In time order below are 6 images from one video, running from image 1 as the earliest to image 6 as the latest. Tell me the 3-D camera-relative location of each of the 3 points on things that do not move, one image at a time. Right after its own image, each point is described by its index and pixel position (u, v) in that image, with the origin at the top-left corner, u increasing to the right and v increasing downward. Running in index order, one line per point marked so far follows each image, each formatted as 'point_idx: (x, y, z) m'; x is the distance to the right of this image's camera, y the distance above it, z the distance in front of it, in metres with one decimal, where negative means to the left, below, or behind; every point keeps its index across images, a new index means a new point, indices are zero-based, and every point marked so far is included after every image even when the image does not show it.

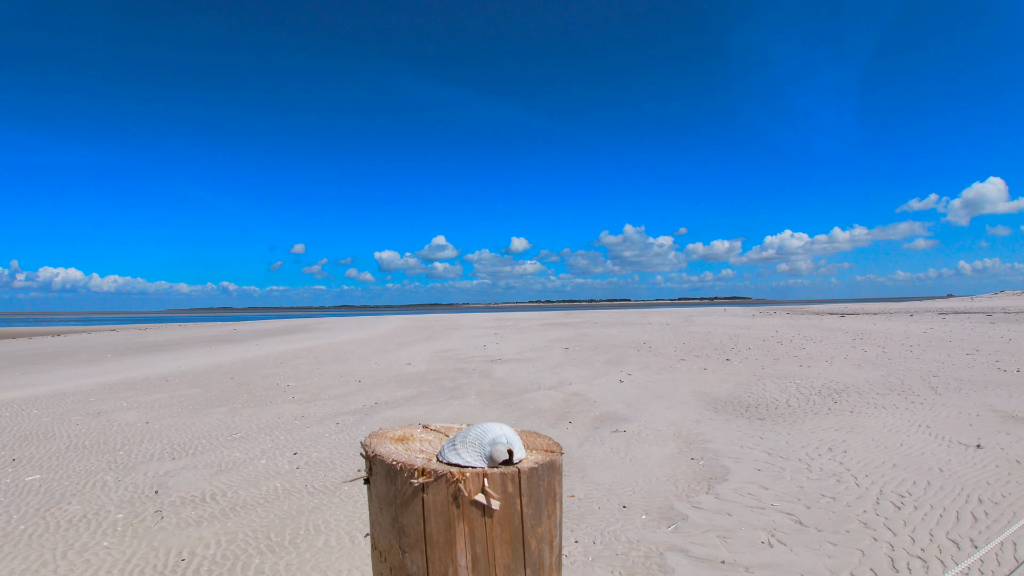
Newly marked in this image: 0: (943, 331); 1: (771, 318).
0: (+9.4, -0.9, +10.6) m
1: (+9.0, -1.0, +16.9) m
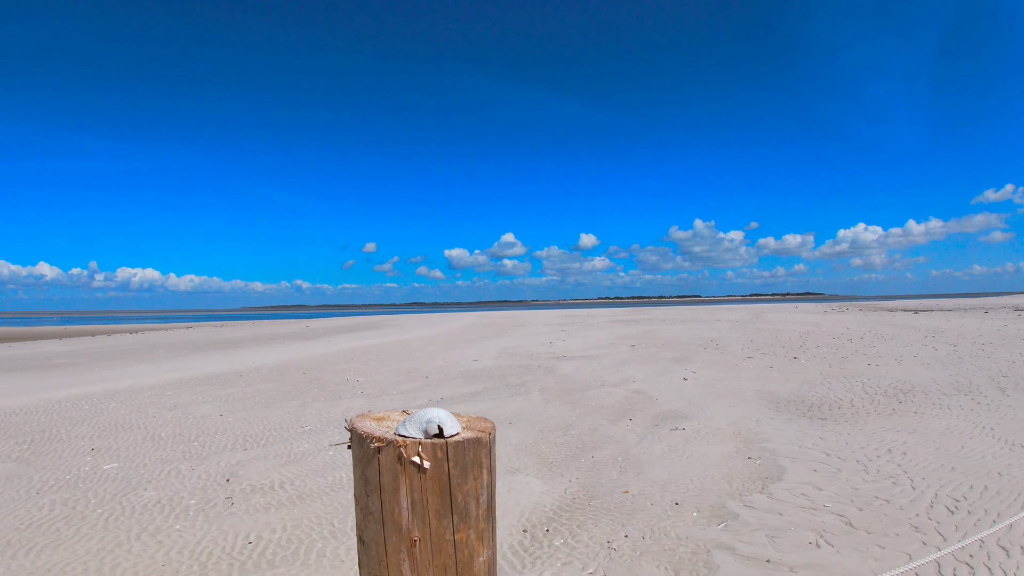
0: (+10.6, -0.8, +9.4) m
1: (+11.0, -0.9, +15.7) m
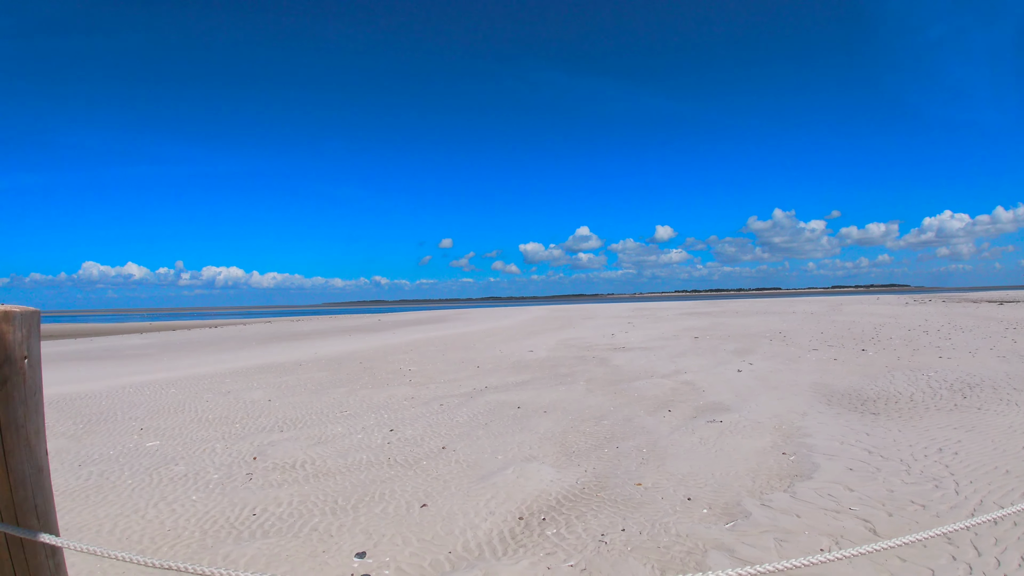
0: (+11.3, -0.6, +8.0) m
1: (+12.5, -0.5, +14.2) m
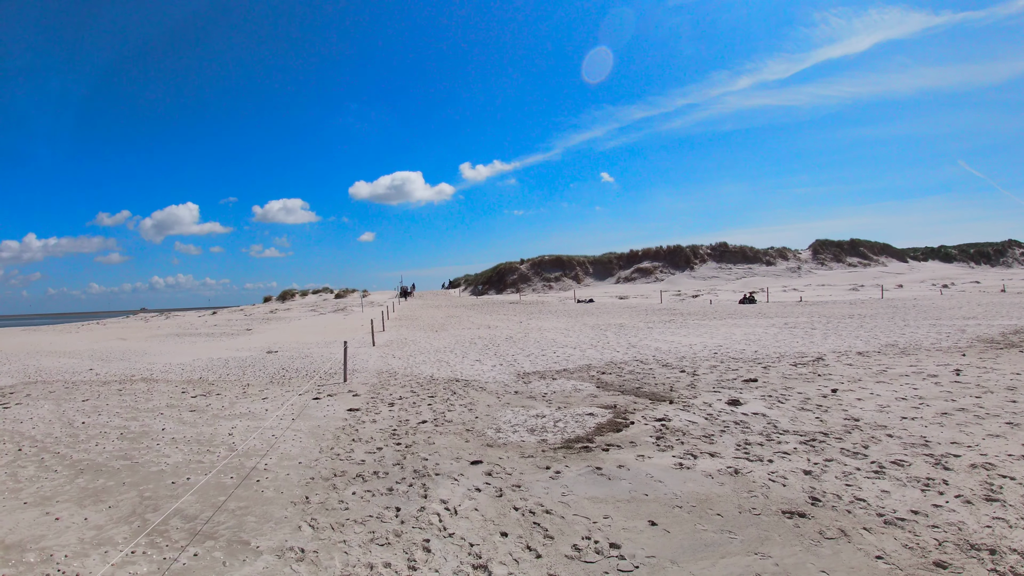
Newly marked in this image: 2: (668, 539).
0: (+10.3, -0.4, +9.9) m
1: (+10.5, -0.3, +16.2) m
2: (+1.5, -2.5, +4.8) m
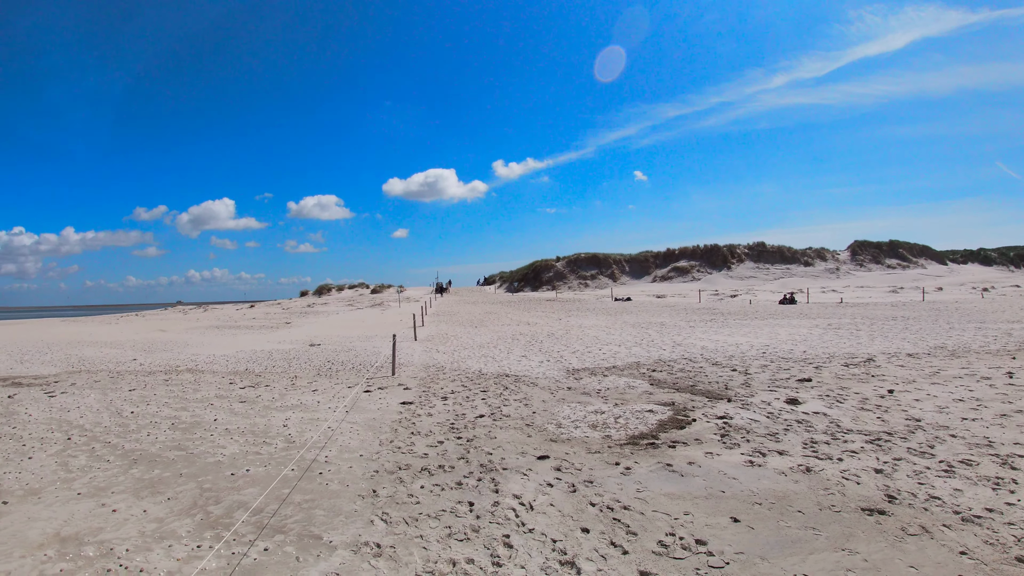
0: (+11.2, -0.5, +10.0) m
1: (+11.4, -0.3, +16.3) m
2: (+2.4, -2.5, +4.8) m
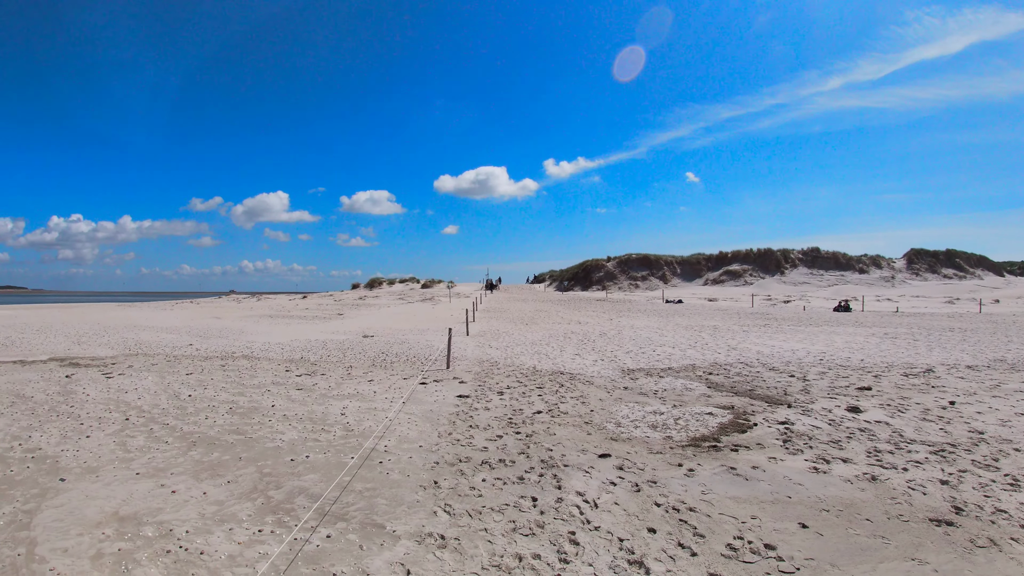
0: (+12.3, -0.8, +9.8) m
1: (+12.8, -0.6, +16.1) m
2: (+3.3, -2.6, +5.0) m
